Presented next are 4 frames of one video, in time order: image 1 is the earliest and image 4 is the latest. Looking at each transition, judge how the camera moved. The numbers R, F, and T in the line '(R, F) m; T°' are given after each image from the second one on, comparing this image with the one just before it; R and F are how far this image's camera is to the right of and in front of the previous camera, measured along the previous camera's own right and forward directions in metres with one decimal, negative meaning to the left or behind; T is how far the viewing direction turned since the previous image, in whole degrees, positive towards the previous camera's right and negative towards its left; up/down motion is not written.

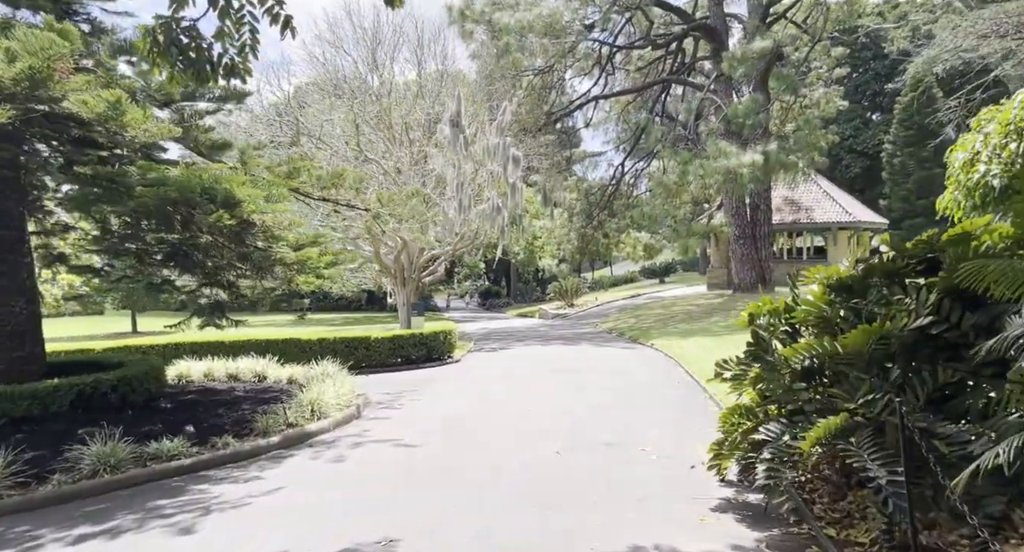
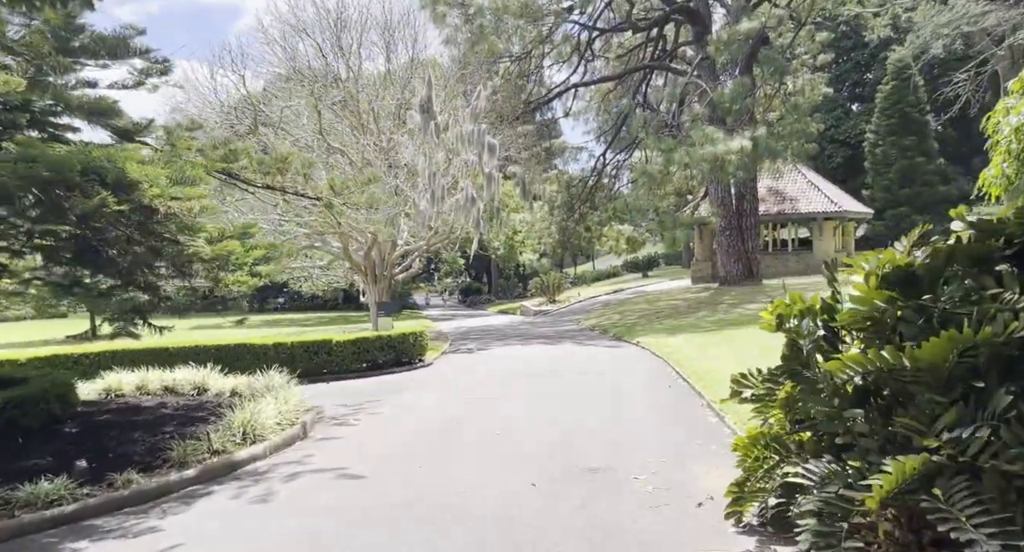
(+0.2, +1.3) m; +1°
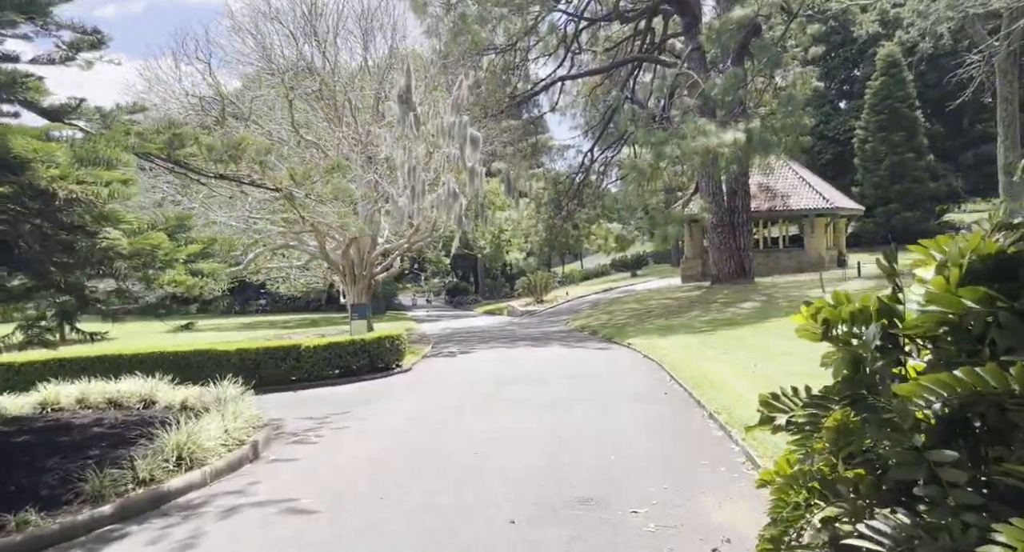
(+0.1, +1.0) m; +1°
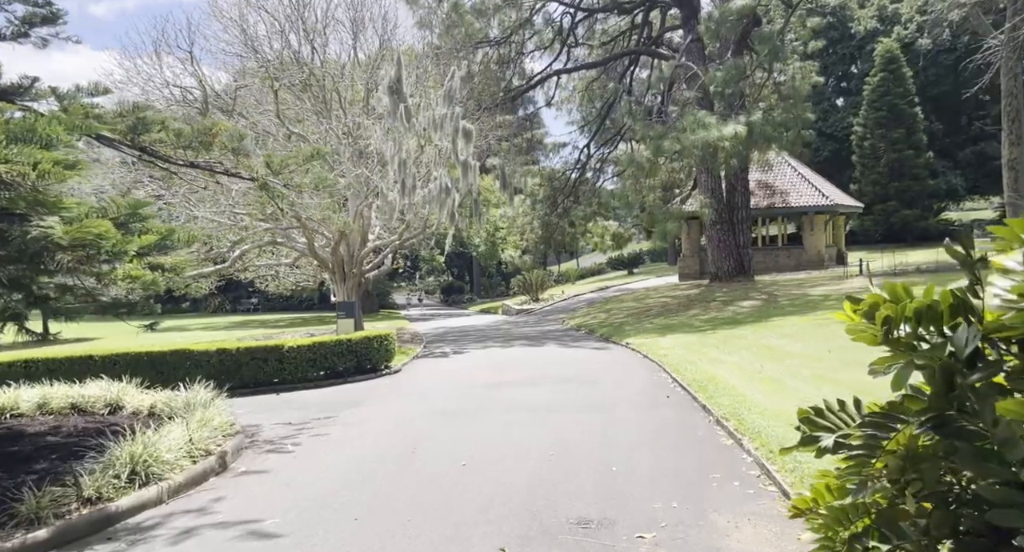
(0.0, +0.6) m; 0°
